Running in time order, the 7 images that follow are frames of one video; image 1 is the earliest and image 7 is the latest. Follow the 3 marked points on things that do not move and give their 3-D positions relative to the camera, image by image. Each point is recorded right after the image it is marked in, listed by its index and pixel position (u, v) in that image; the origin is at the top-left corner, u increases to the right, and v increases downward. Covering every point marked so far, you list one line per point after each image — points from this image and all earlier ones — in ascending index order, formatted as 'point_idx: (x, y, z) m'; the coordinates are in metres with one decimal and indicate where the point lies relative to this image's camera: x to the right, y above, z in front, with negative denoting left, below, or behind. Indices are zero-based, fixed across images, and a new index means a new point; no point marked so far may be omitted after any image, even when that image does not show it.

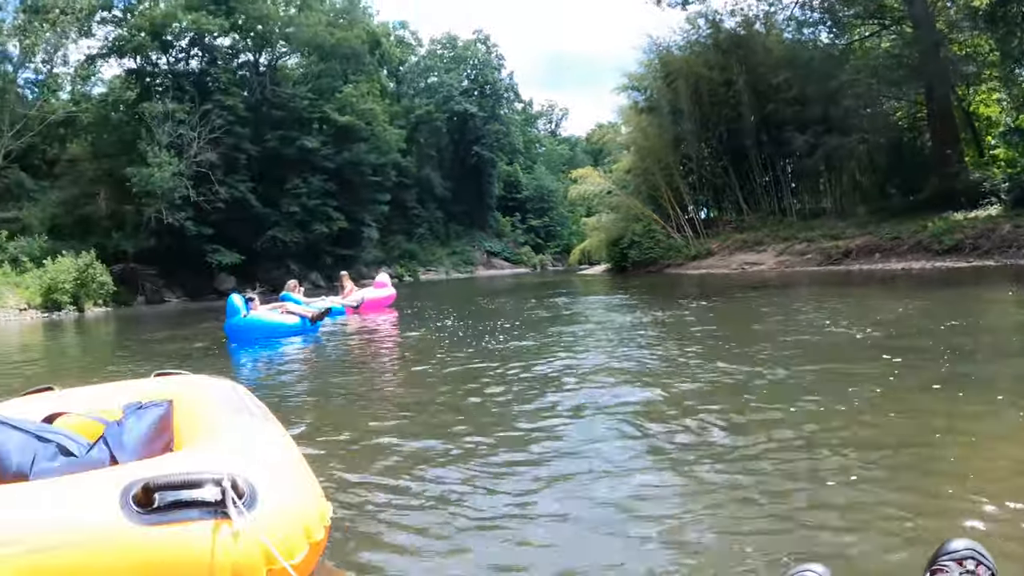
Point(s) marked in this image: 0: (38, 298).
0: (-13.0, -0.3, +18.6) m
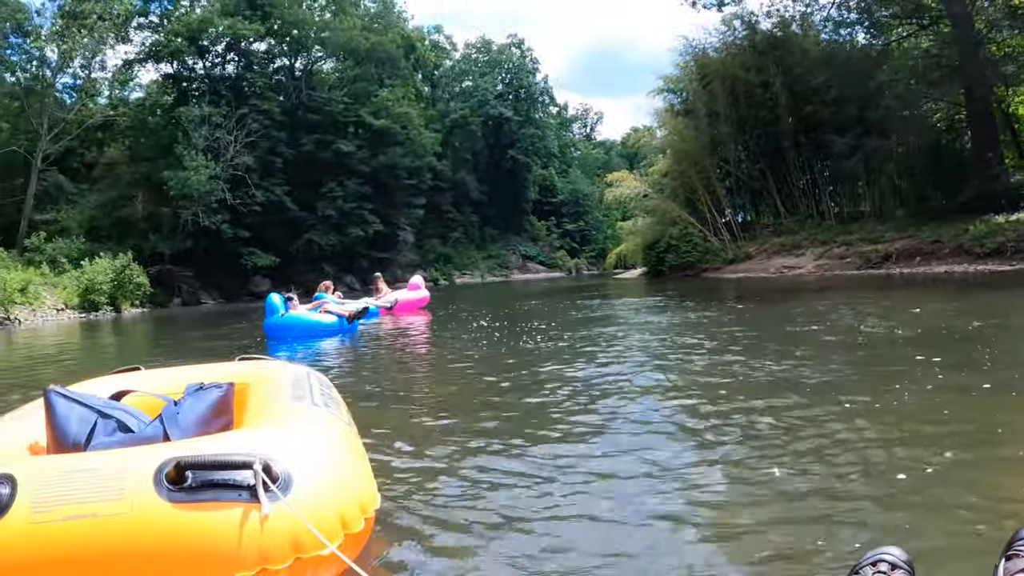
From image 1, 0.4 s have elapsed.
0: (-12.3, -0.3, +18.9) m
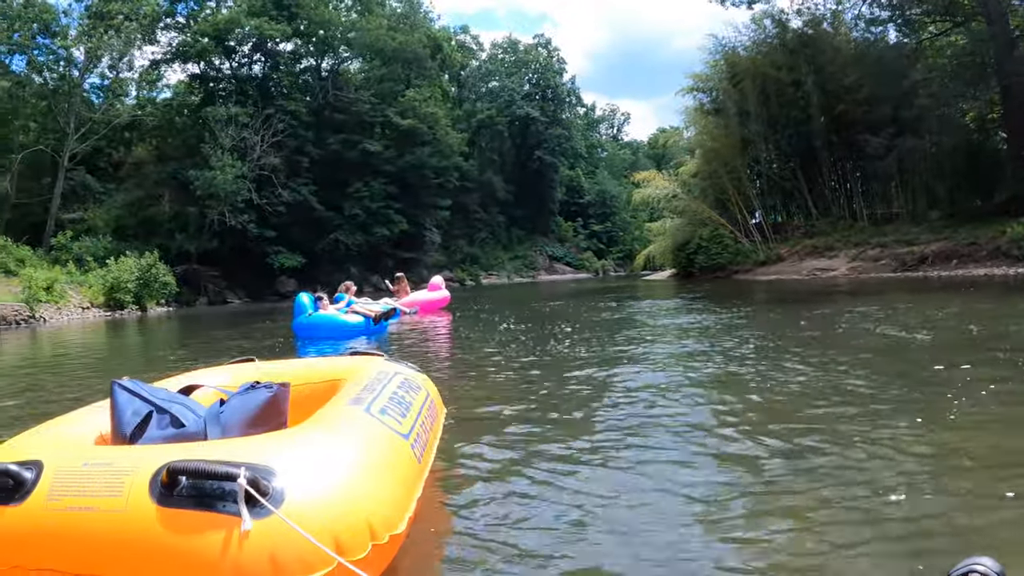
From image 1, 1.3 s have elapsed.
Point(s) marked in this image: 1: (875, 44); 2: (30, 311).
0: (-11.7, -0.2, +19.2) m
1: (+9.6, +6.4, +17.9) m
2: (-11.9, -0.6, +16.5) m
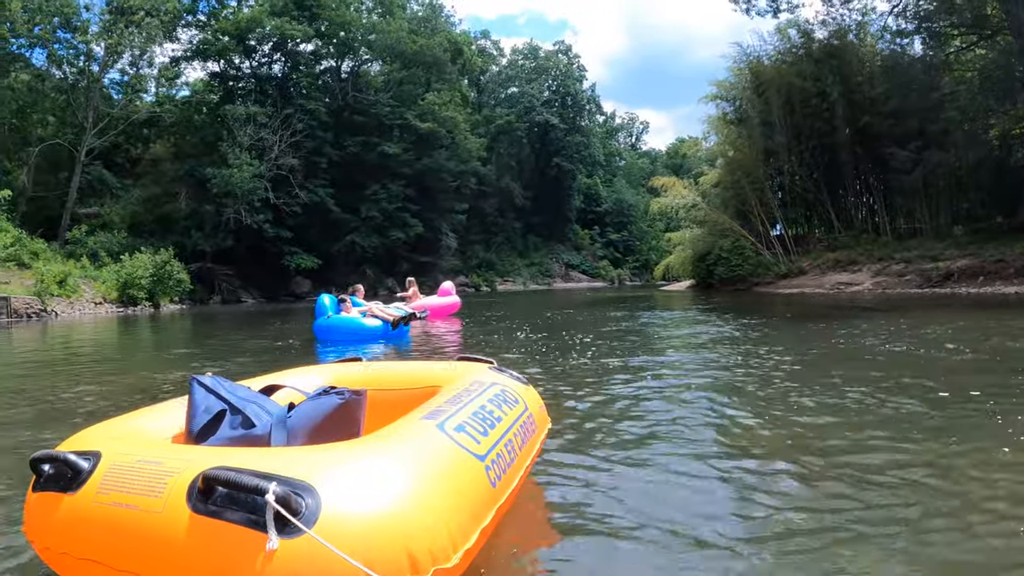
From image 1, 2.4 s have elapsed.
0: (-11.3, -0.1, +19.3) m
1: (+10.1, +6.0, +17.7) m
2: (-11.5, -0.4, +16.7) m
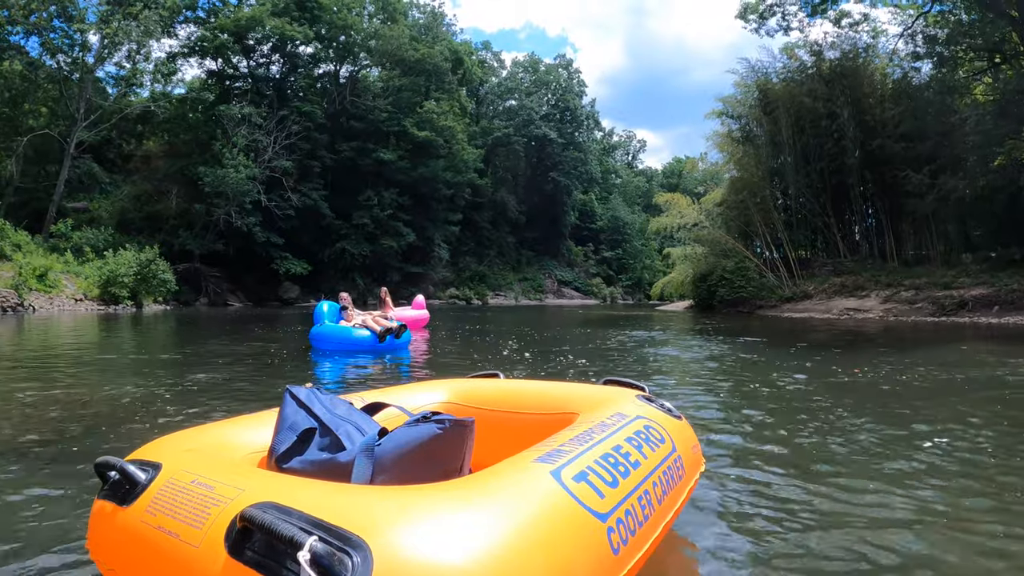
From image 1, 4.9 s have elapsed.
0: (-11.5, -0.1, +18.9) m
1: (+10.2, +5.3, +17.7) m
2: (-11.7, -0.3, +16.2) m
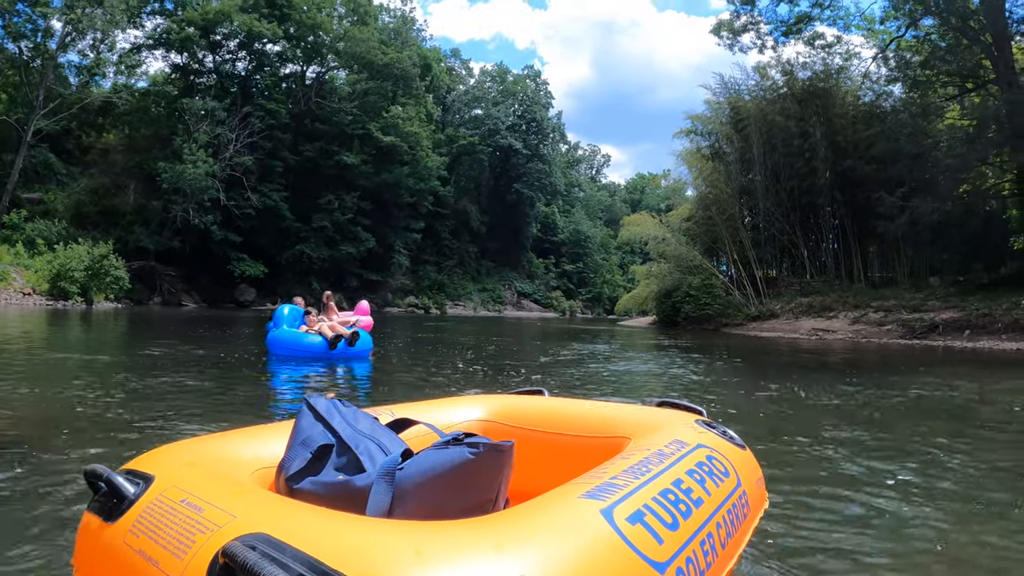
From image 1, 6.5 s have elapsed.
0: (-12.5, 0.0, +18.1) m
1: (+9.3, +4.7, +18.4) m
2: (-12.5, -0.1, +15.4) m
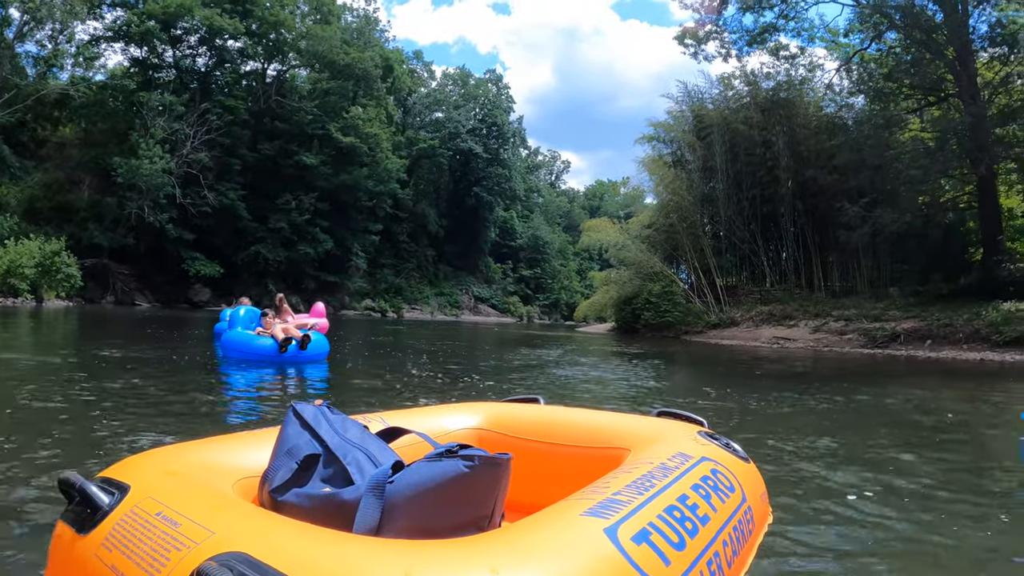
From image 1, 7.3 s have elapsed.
0: (-13.5, +0.1, +17.3) m
1: (+8.3, +4.5, +19.1) m
2: (-13.3, -0.1, +14.6) m
